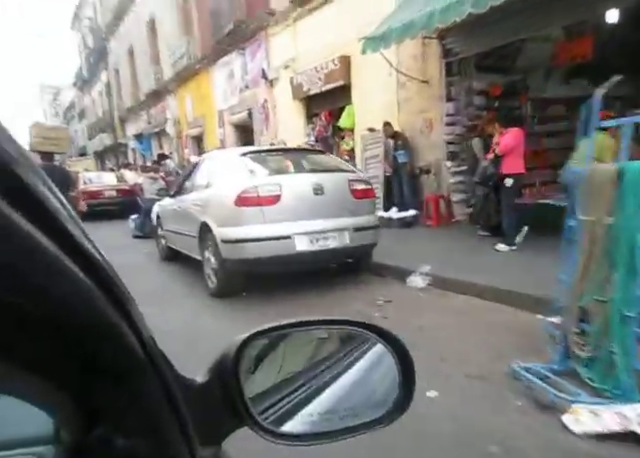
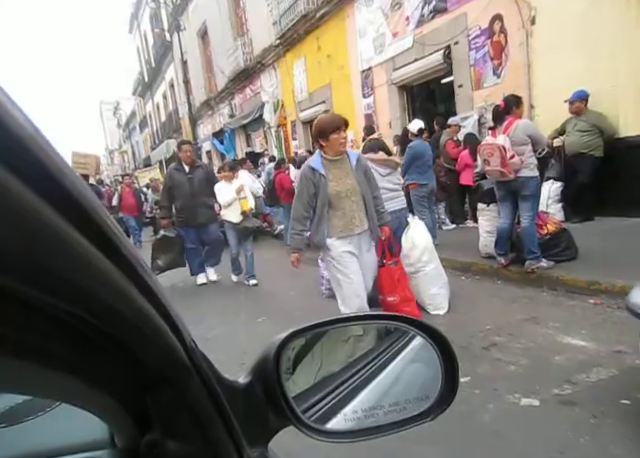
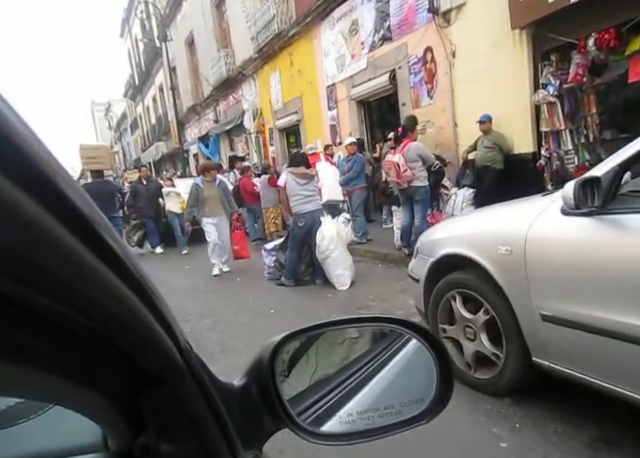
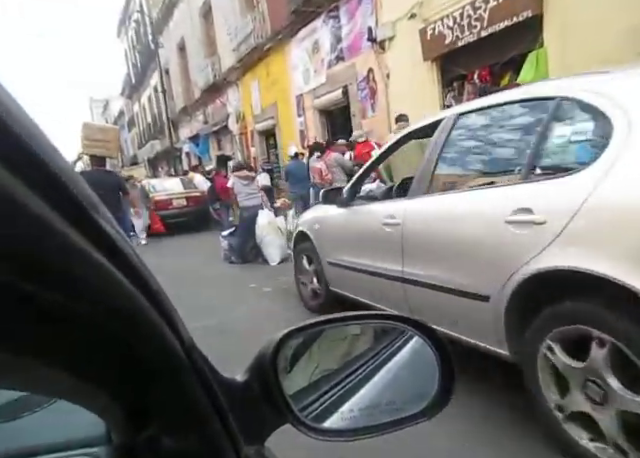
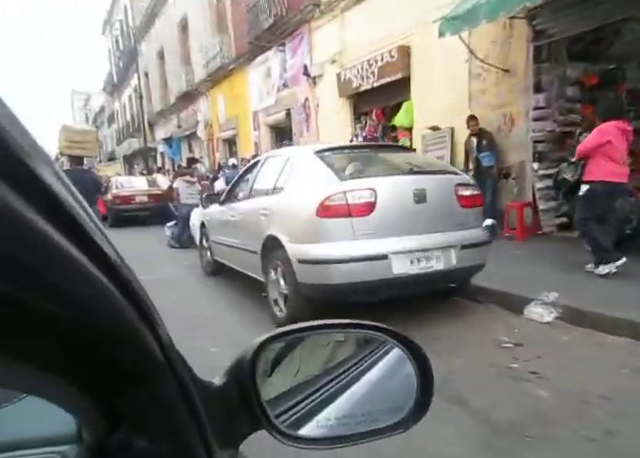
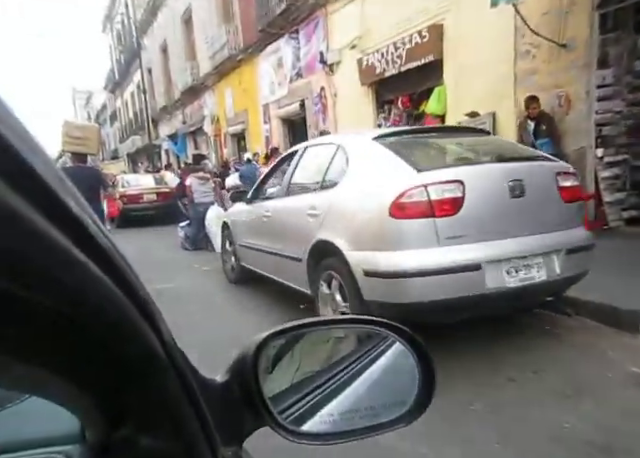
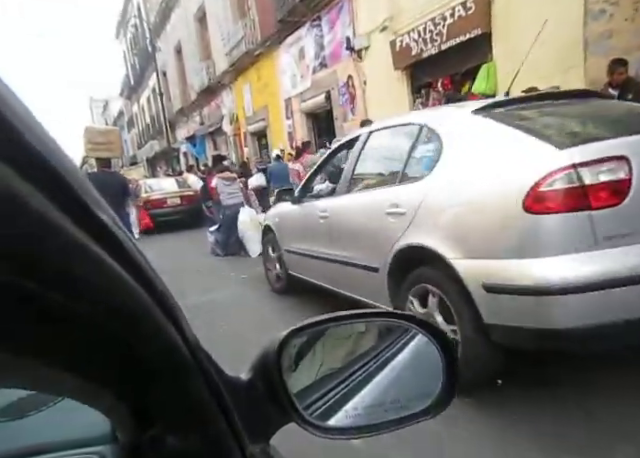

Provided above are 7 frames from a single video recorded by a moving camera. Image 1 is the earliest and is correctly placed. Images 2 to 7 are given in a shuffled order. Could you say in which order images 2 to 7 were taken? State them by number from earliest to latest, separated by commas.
5, 6, 7, 4, 3, 2
